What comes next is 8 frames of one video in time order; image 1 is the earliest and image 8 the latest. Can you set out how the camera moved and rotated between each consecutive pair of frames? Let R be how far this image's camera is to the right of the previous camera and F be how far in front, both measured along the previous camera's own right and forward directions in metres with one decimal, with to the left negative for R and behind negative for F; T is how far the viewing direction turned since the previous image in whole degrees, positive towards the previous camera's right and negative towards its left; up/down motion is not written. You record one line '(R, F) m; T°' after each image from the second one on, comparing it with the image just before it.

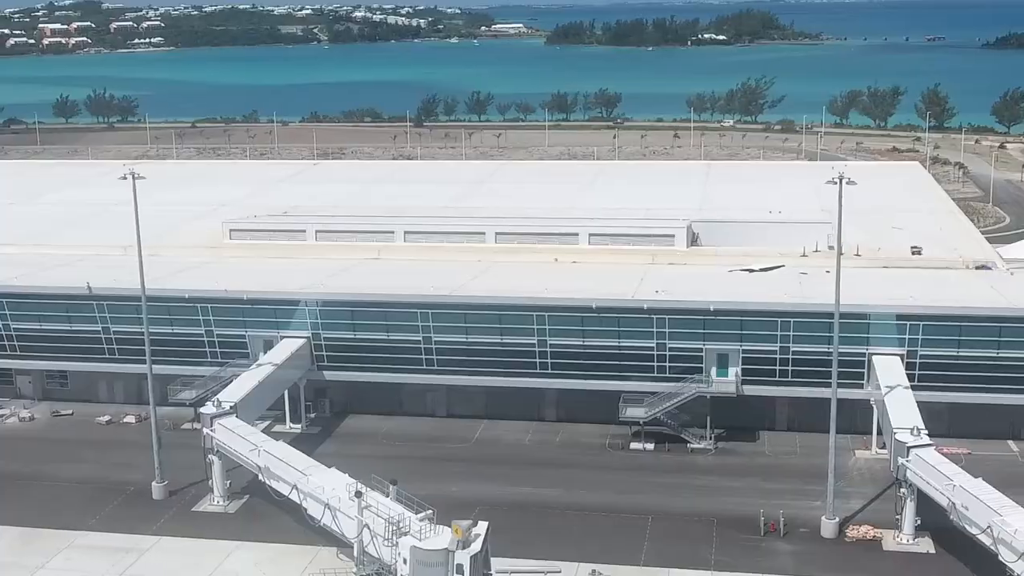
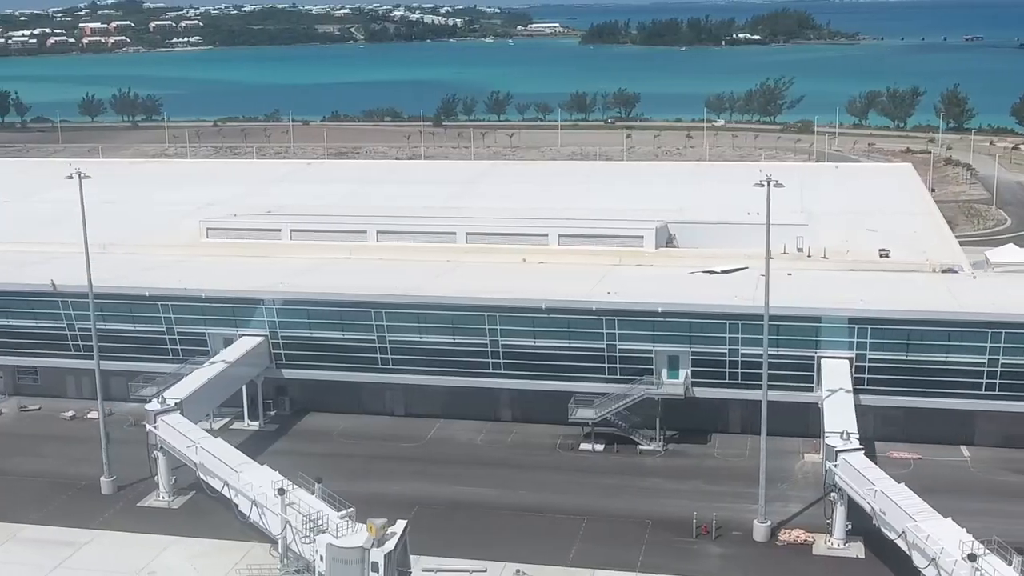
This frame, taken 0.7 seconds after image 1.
(+2.2, -0.1) m; -2°
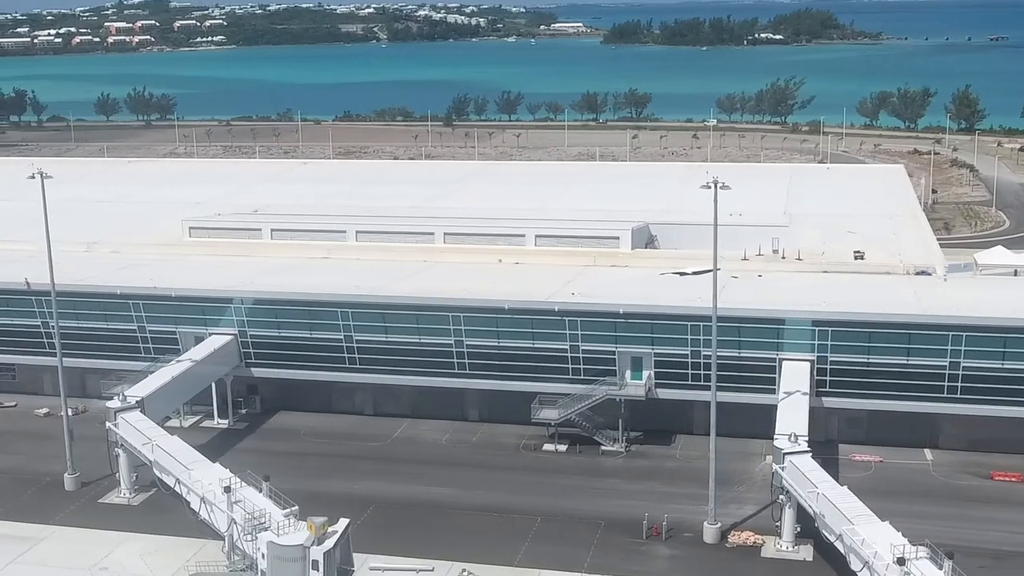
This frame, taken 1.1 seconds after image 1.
(+1.5, -0.1) m; -1°
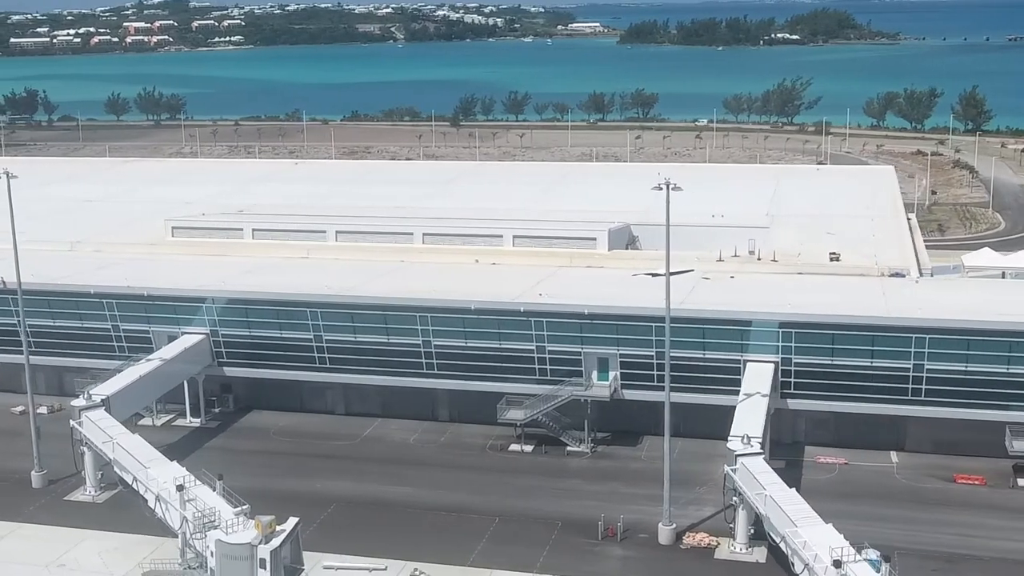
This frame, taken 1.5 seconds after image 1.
(+1.3, -0.1) m; -1°
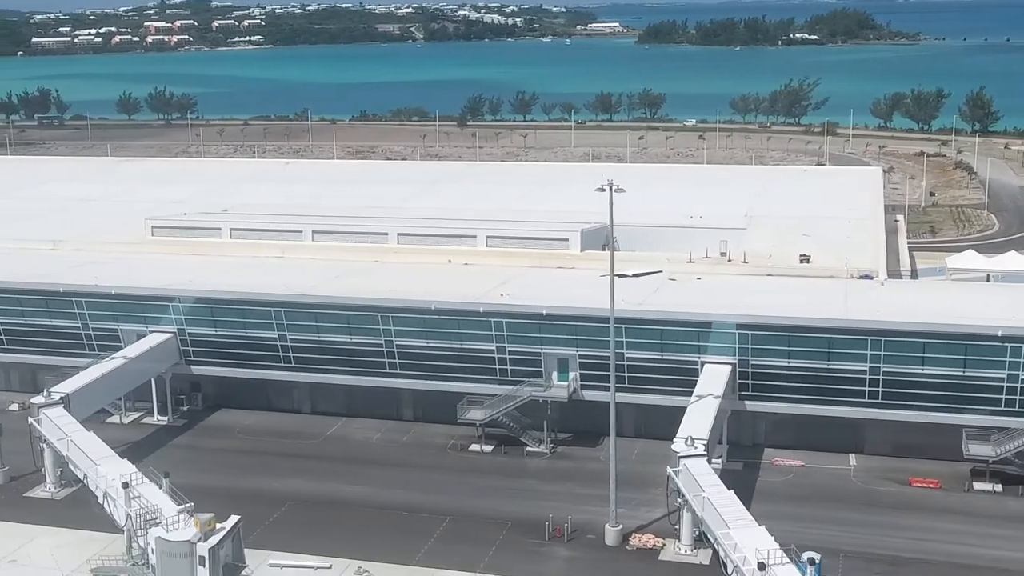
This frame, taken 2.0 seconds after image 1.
(+1.5, -0.1) m; -1°
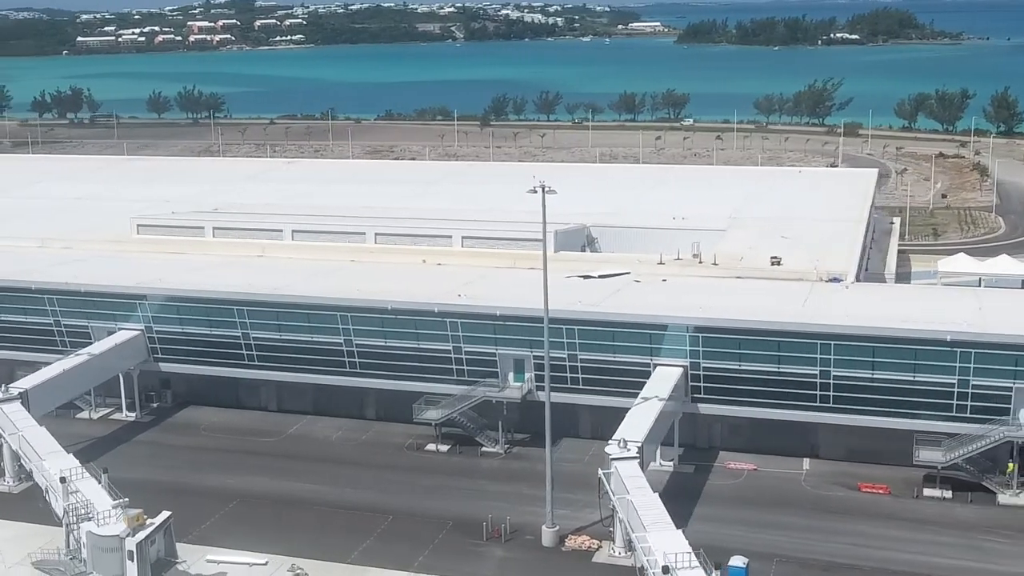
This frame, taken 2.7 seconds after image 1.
(+2.2, 0.0) m; -2°
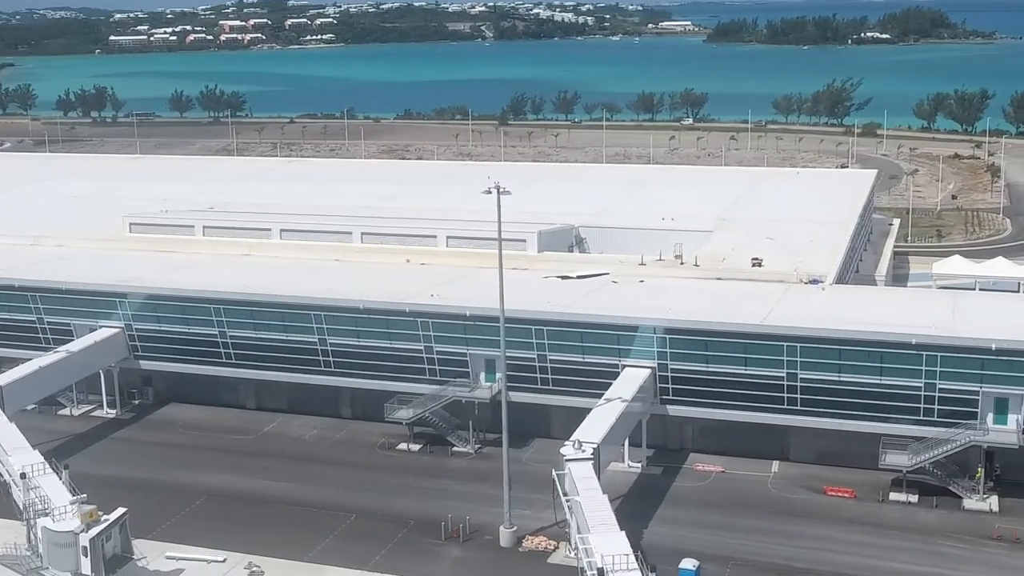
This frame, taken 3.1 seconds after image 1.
(+1.5, 0.0) m; -2°
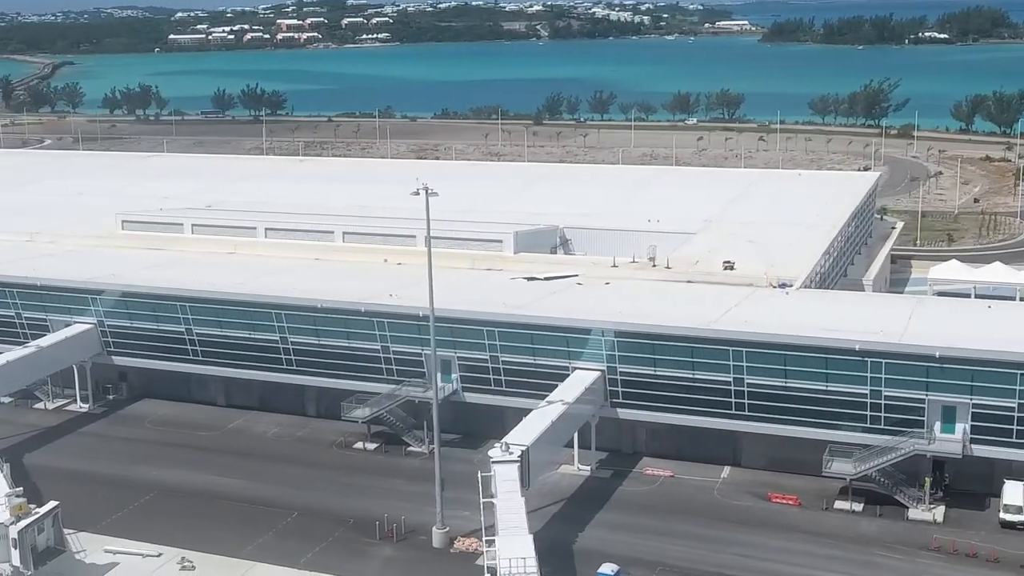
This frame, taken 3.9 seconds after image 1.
(+2.6, 0.0) m; -3°
